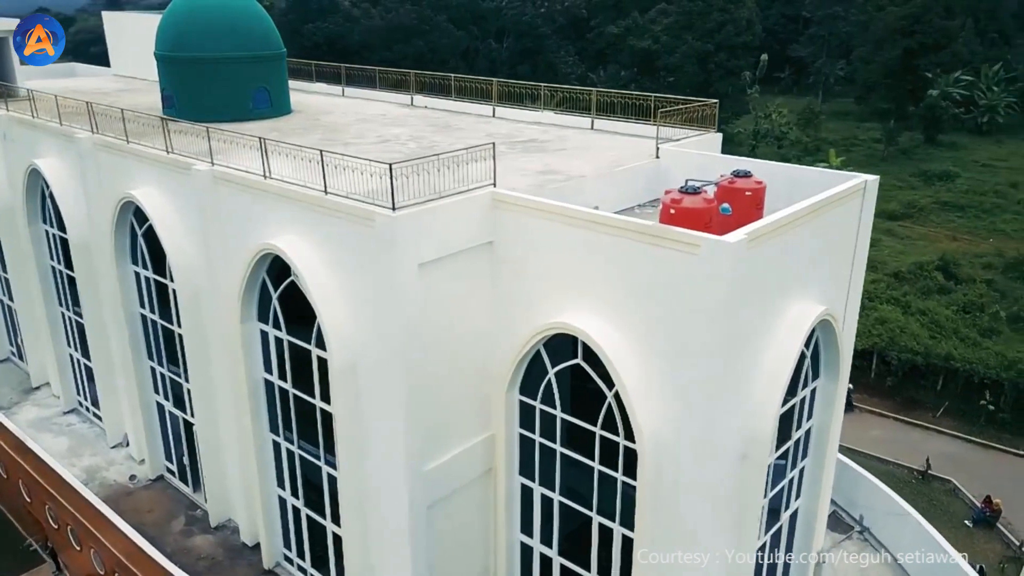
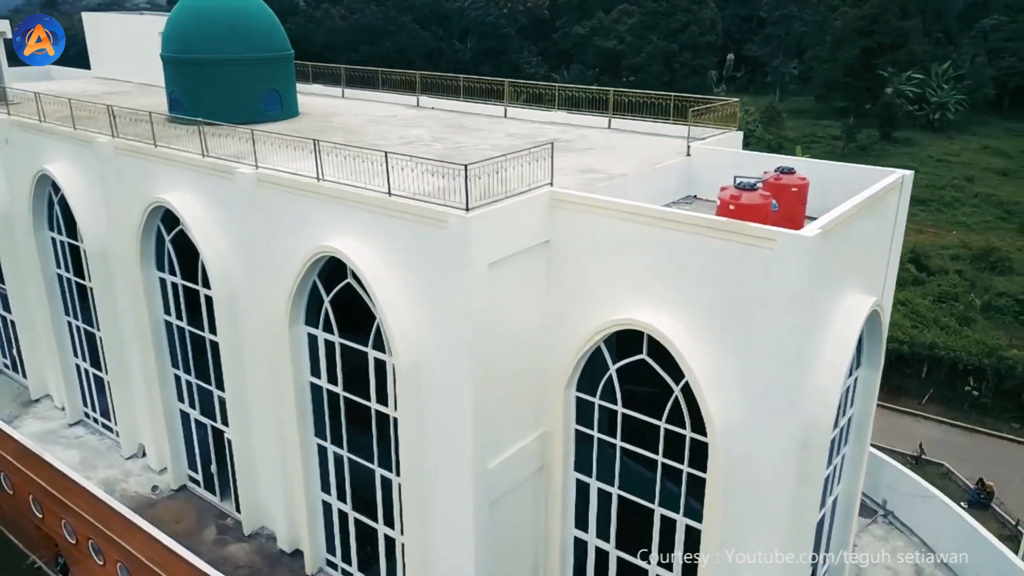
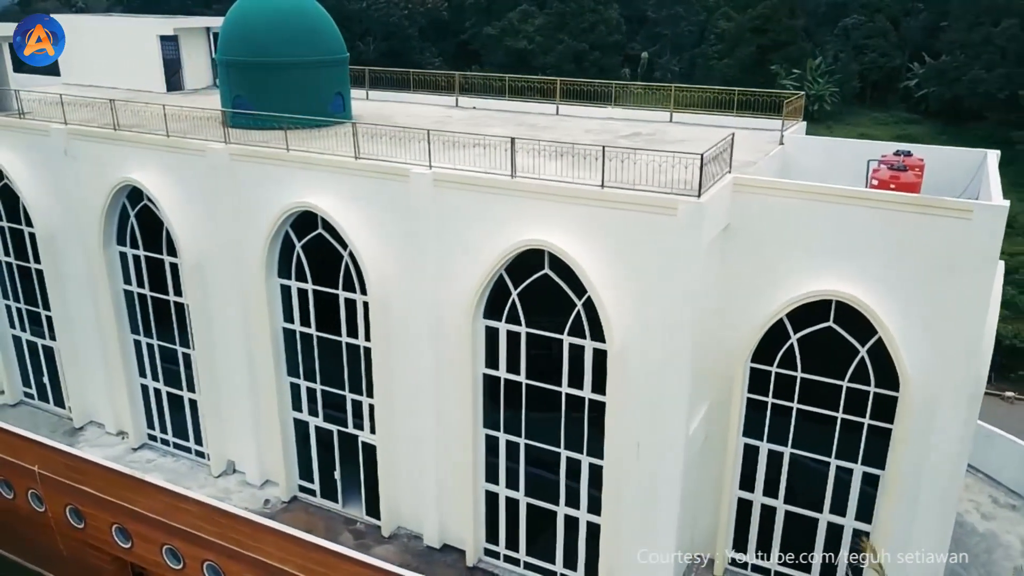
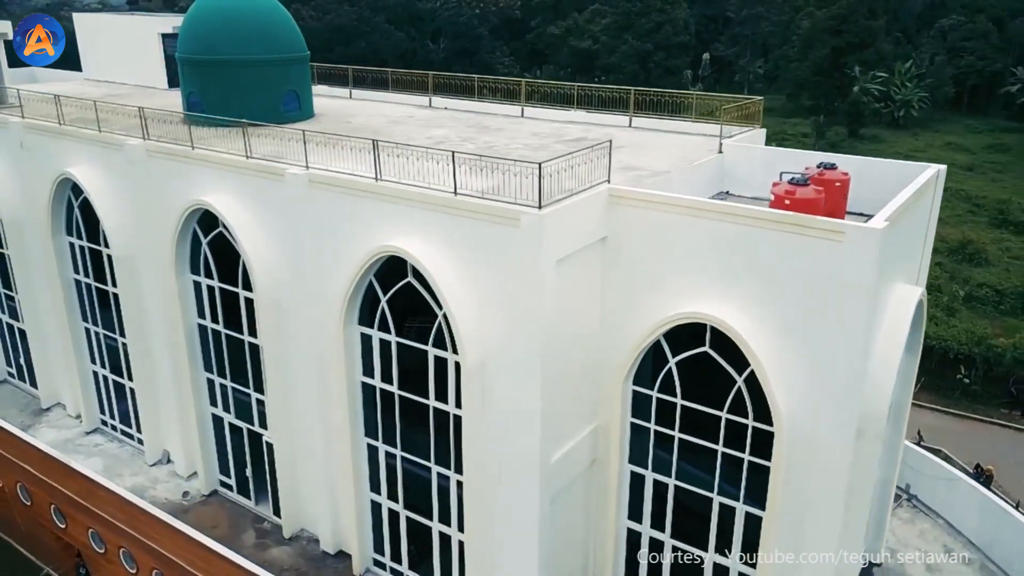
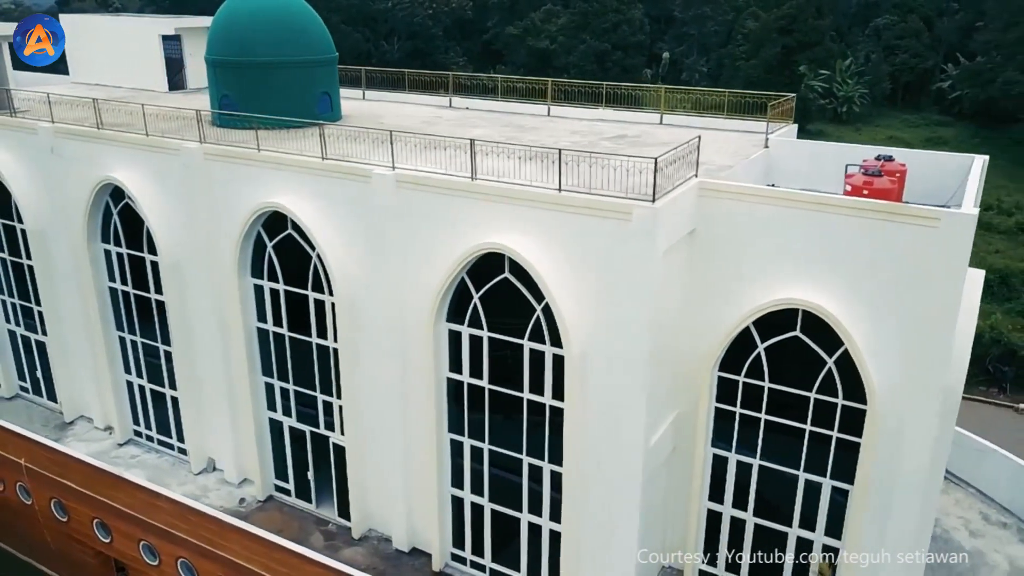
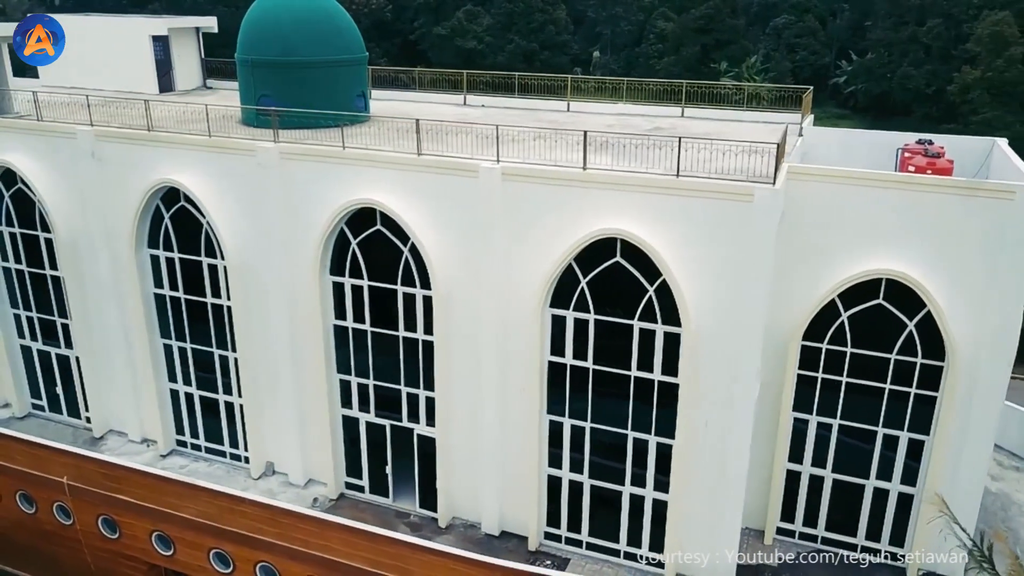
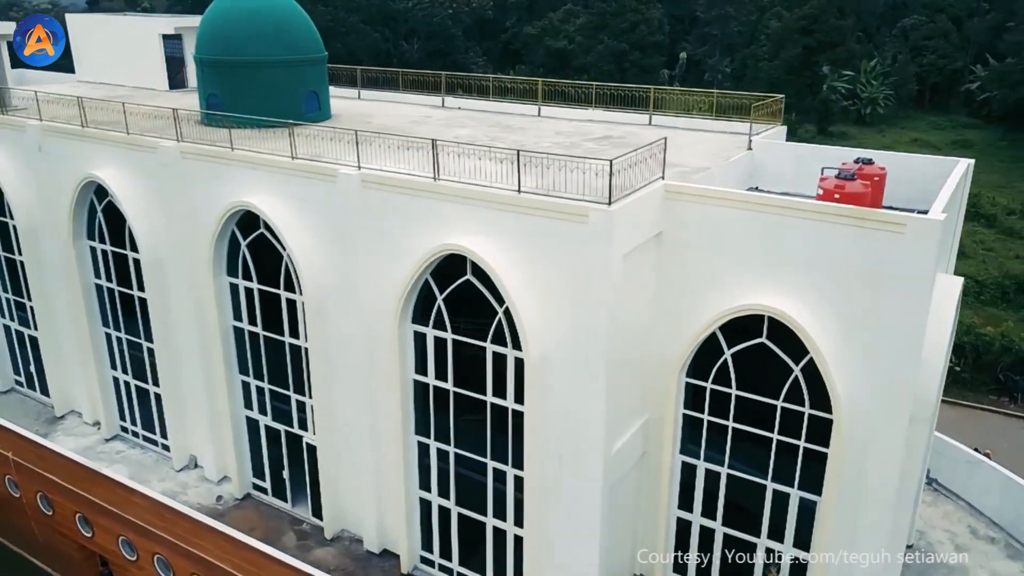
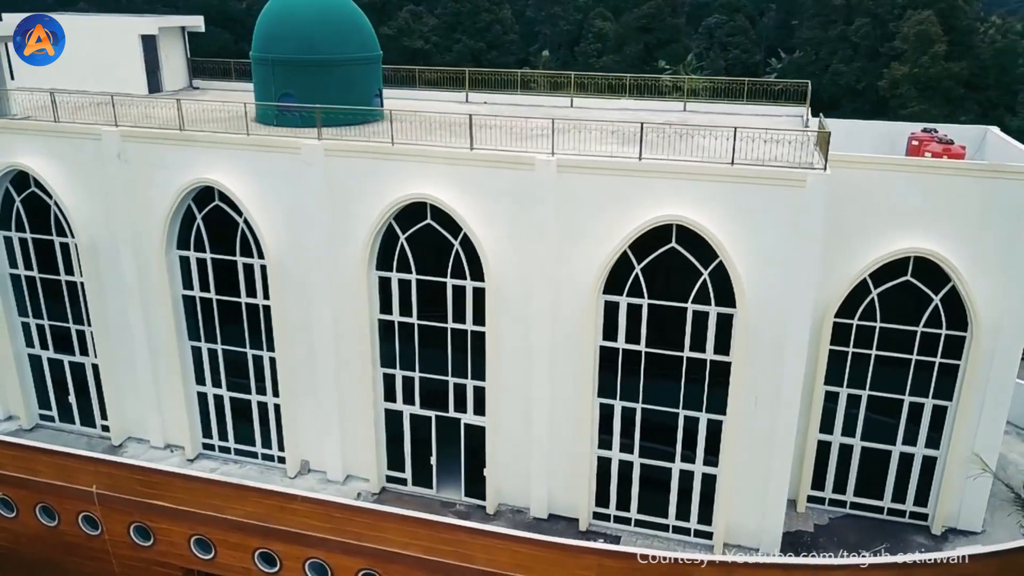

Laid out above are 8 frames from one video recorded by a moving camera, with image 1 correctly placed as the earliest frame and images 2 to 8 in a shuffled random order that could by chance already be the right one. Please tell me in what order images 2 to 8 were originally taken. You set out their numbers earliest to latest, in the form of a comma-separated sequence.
2, 4, 7, 5, 3, 6, 8
